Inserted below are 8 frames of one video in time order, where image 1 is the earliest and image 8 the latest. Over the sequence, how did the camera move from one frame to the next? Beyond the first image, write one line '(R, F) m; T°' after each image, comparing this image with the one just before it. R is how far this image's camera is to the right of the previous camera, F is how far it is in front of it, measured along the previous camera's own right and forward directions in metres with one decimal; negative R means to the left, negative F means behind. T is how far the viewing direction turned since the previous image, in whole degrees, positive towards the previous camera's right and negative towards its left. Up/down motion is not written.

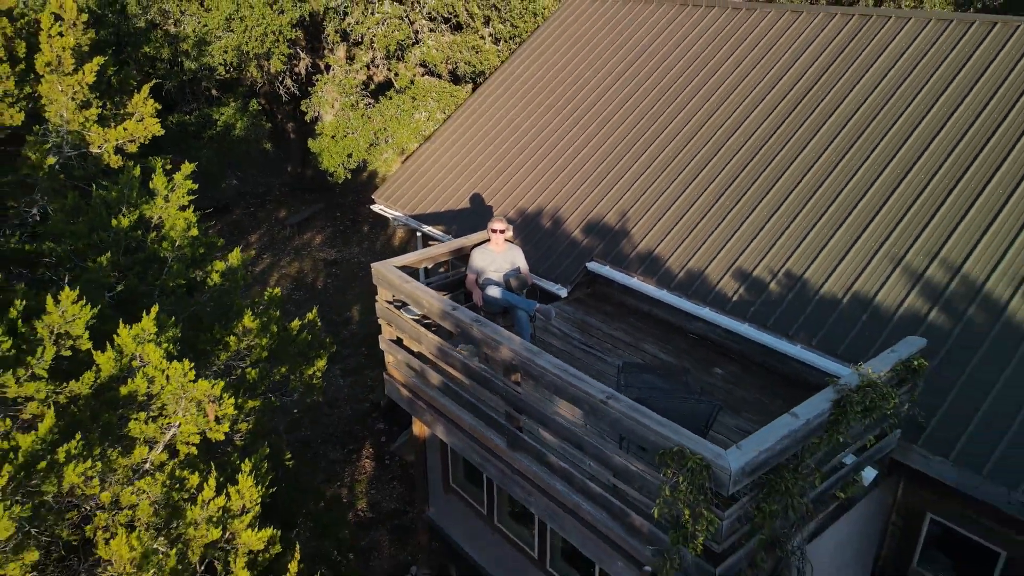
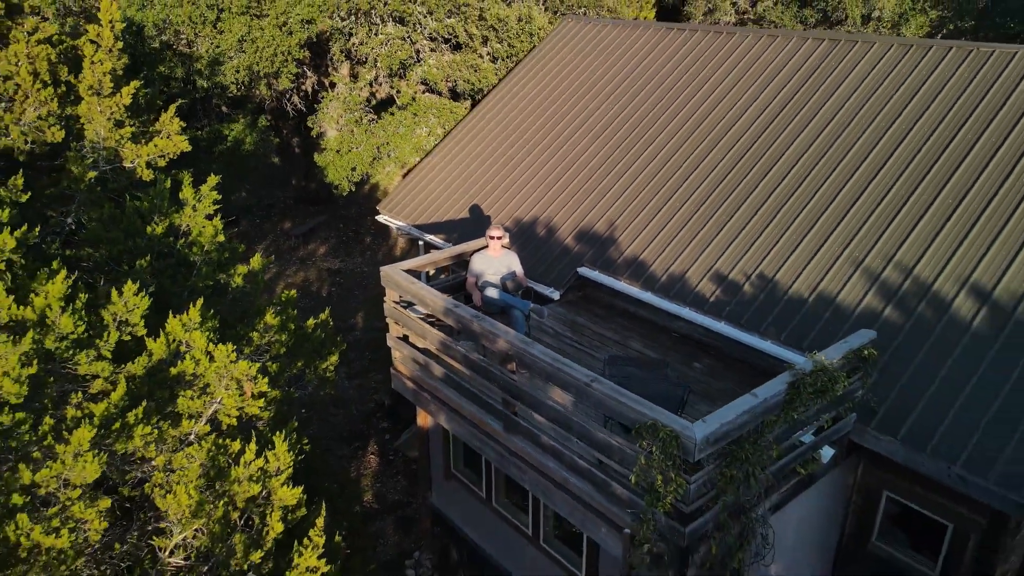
(0.0, -0.6) m; 0°
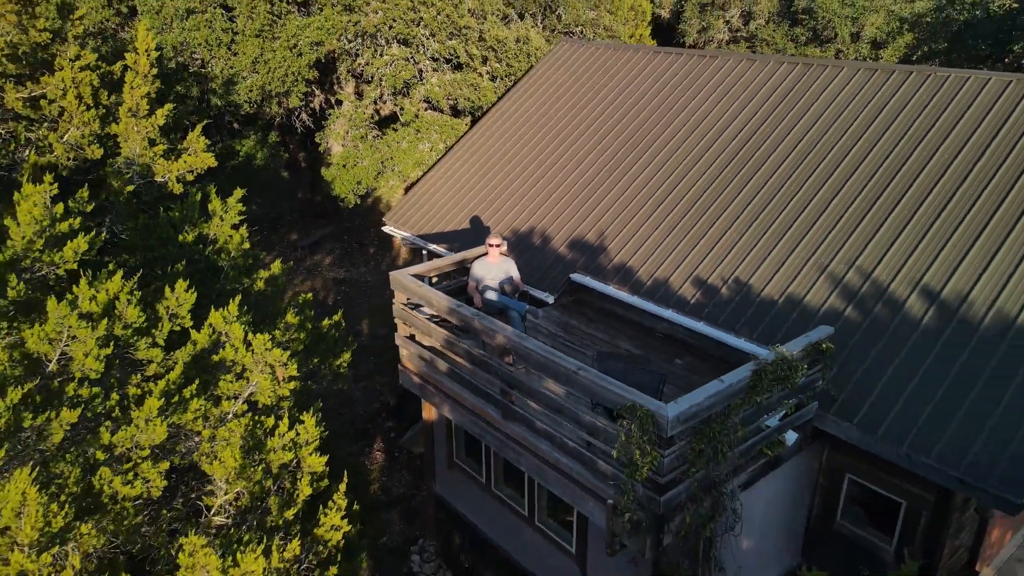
(0.0, -0.7) m; 0°
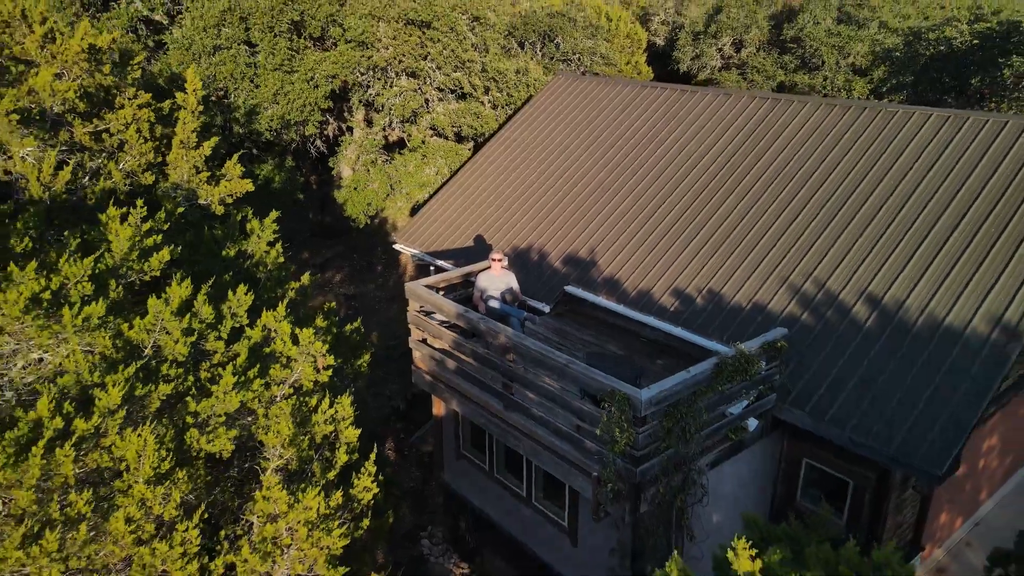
(0.0, -1.1) m; 0°
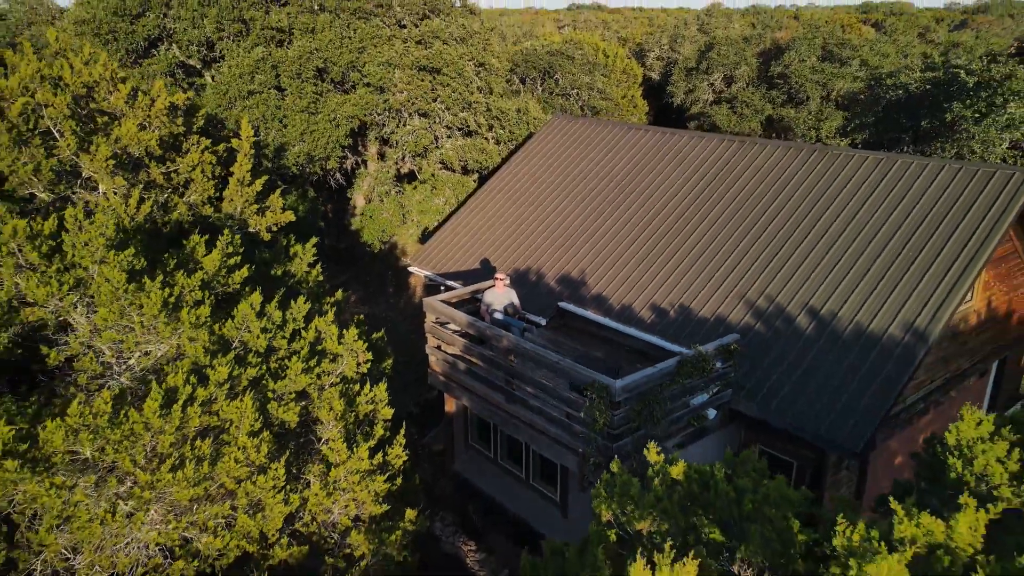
(0.0, -1.6) m; 0°
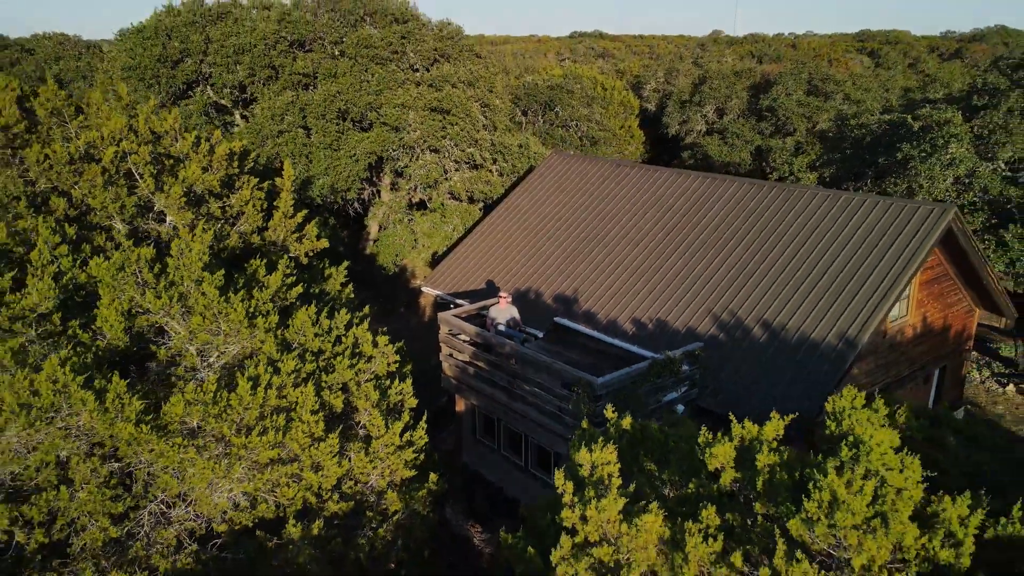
(0.0, -1.8) m; 0°
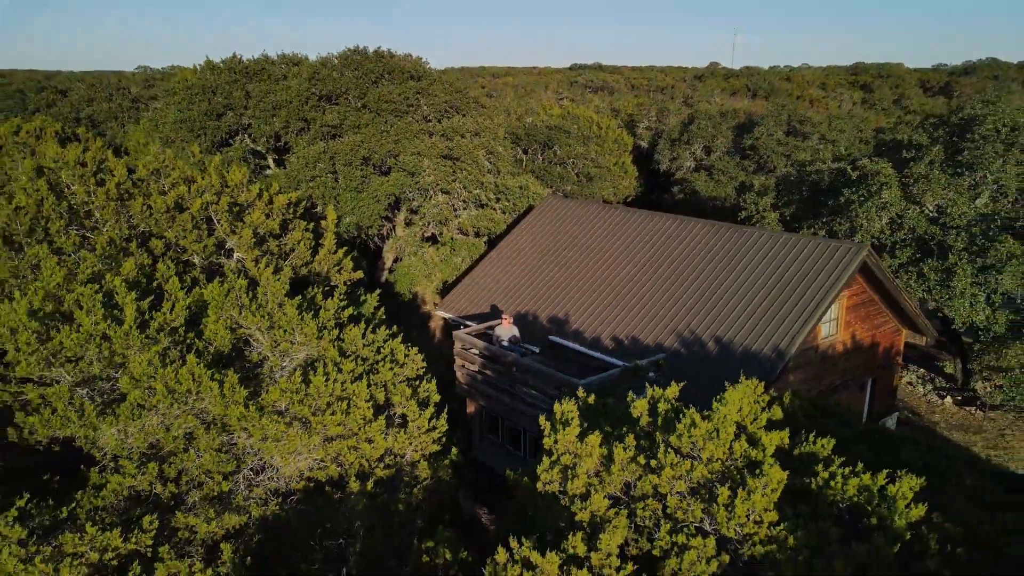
(0.0, -2.8) m; 0°
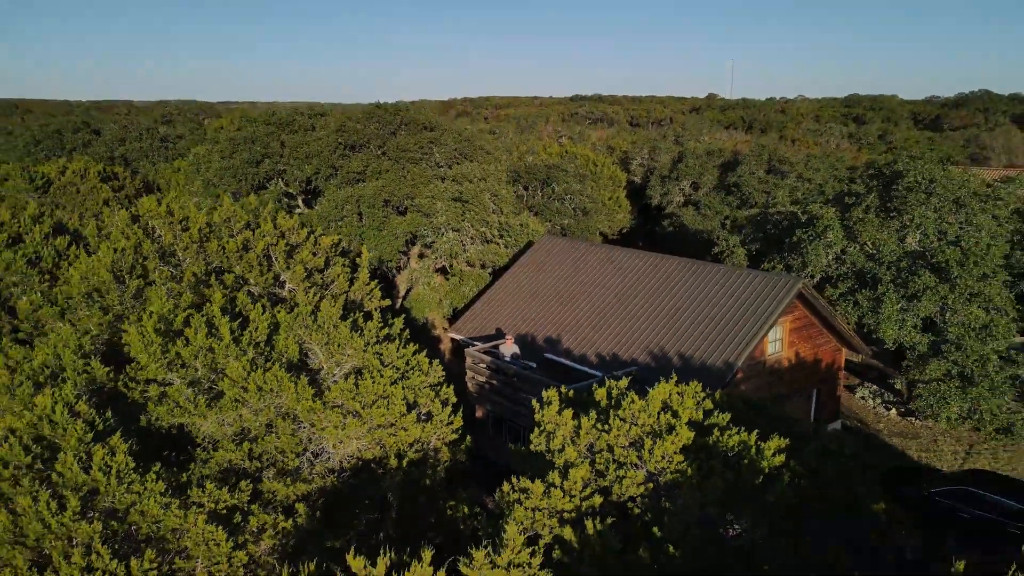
(0.0, -3.2) m; 0°
